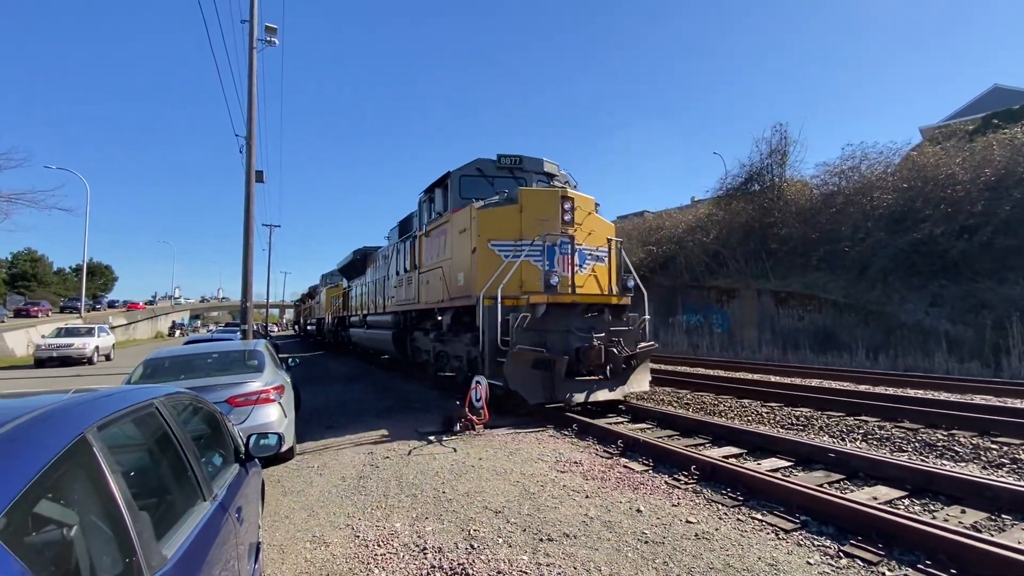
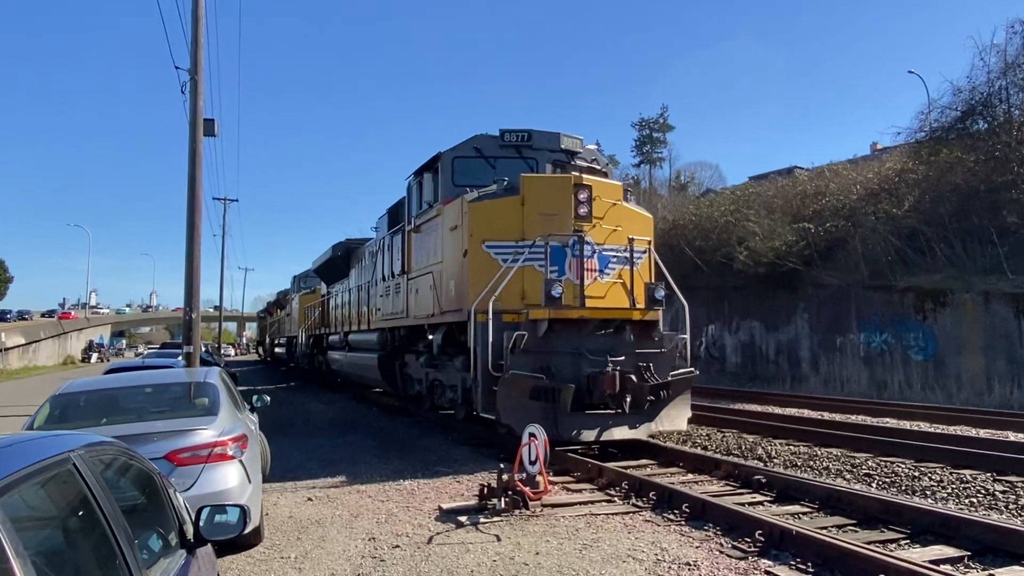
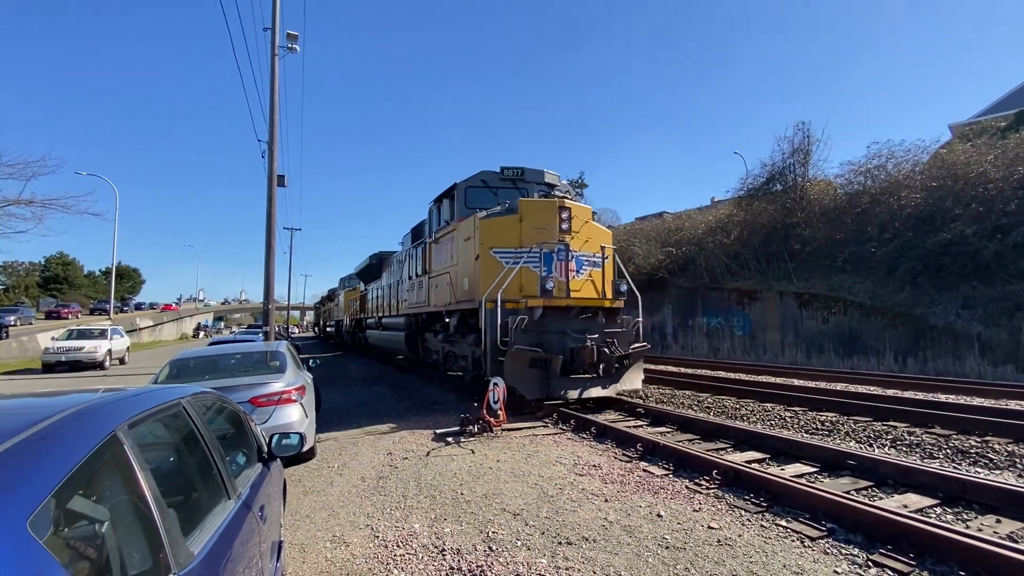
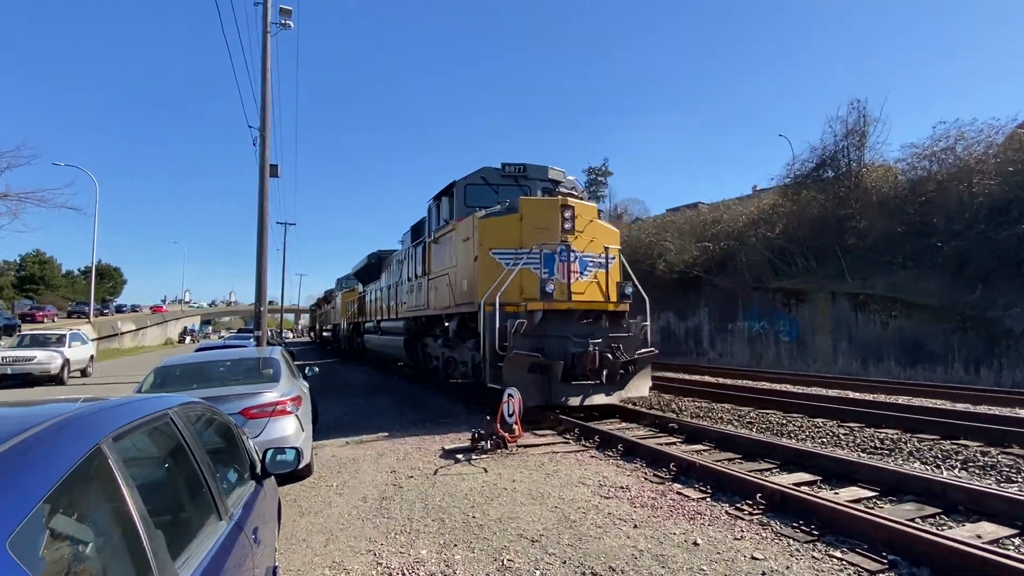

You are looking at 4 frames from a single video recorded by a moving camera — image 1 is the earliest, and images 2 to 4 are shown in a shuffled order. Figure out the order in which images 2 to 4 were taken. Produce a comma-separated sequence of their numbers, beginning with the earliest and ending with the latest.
3, 4, 2
